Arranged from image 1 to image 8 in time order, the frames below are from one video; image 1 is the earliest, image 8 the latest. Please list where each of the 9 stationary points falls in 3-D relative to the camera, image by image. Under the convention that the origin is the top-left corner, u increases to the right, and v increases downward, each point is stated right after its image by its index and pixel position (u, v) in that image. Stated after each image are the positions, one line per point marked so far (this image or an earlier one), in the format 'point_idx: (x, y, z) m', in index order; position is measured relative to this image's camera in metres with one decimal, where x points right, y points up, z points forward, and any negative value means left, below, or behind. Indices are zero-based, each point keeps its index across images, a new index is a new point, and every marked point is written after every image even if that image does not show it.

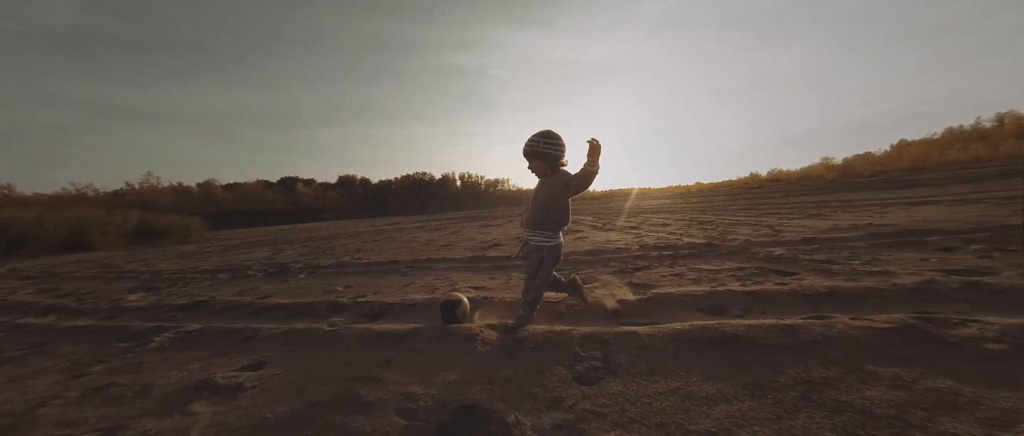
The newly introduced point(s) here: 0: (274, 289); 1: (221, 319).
0: (-3.2, -0.9, +4.3) m
1: (-2.8, -1.0, +3.1) m
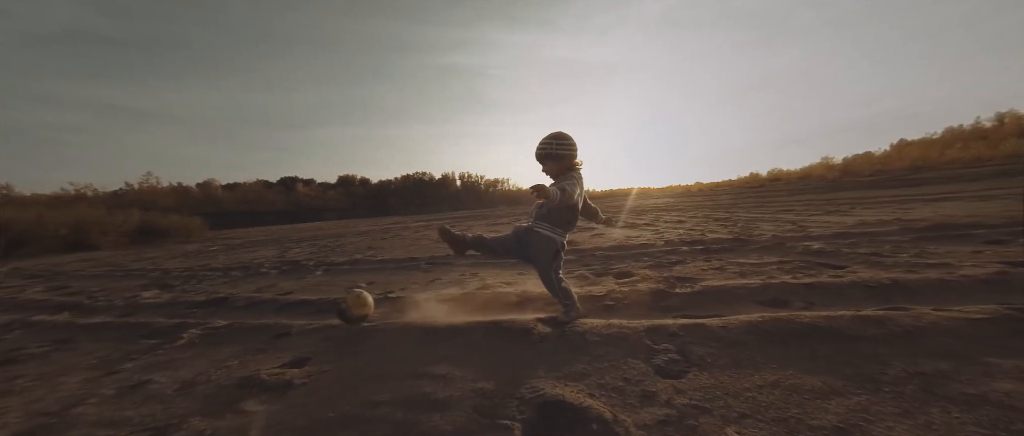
0: (-2.9, -0.9, +4.2) m
1: (-2.5, -0.9, +3.0) m
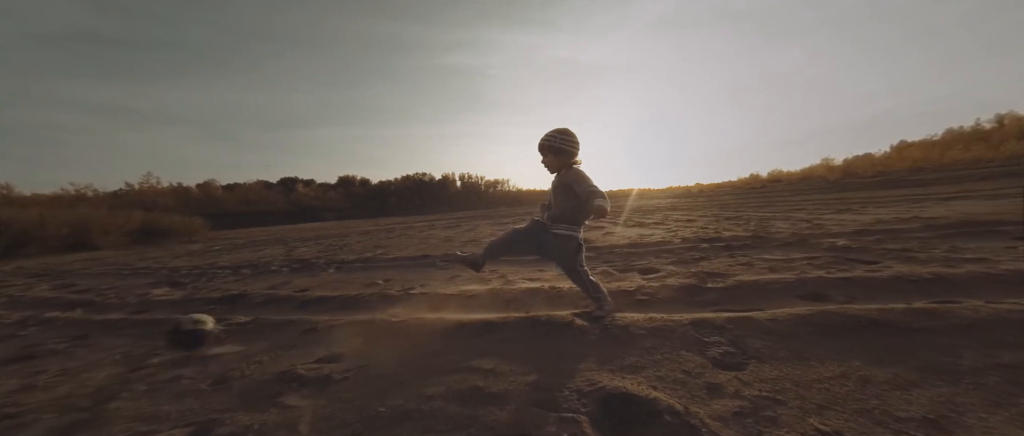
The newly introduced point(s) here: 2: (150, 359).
0: (-2.6, -0.8, +4.2) m
1: (-2.3, -0.9, +3.0) m
2: (-2.4, -0.9, +2.1) m
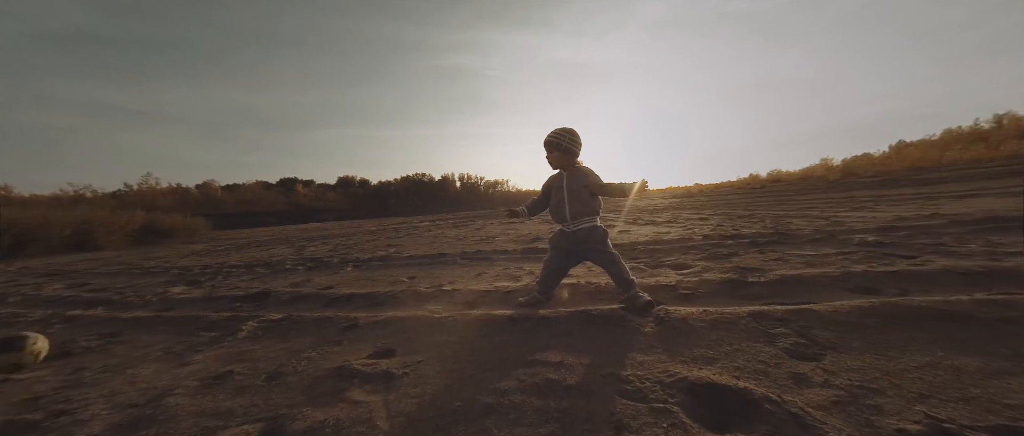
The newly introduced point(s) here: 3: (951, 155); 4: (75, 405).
0: (-2.3, -0.8, +4.2) m
1: (-2.0, -0.8, +3.0) m
2: (-2.1, -0.9, +2.1) m
3: (+16.6, +2.4, +12.4) m
4: (-2.1, -0.9, +1.6) m
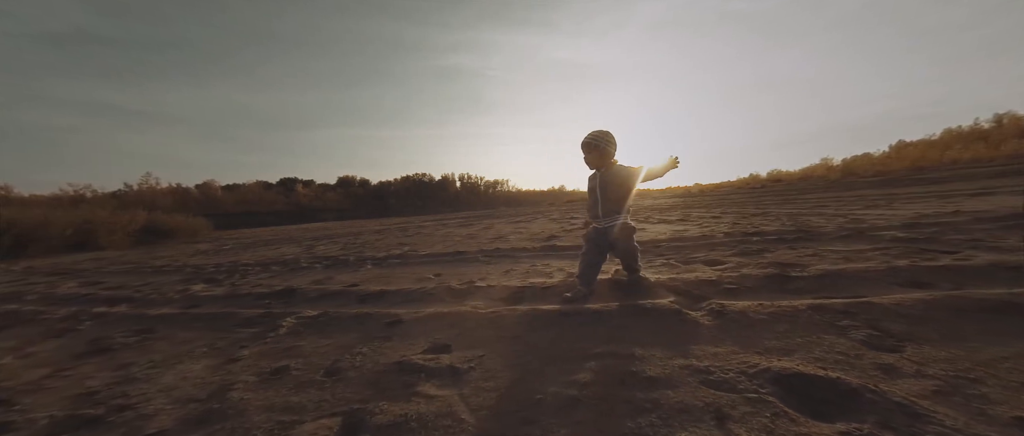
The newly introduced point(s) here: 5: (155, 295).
0: (-2.0, -0.8, +4.1) m
1: (-1.7, -0.8, +3.0) m
2: (-1.7, -0.9, +2.1) m
3: (+16.8, +2.5, +12.5) m
4: (-1.8, -0.9, +1.6) m
5: (-4.8, -1.0, +4.3) m
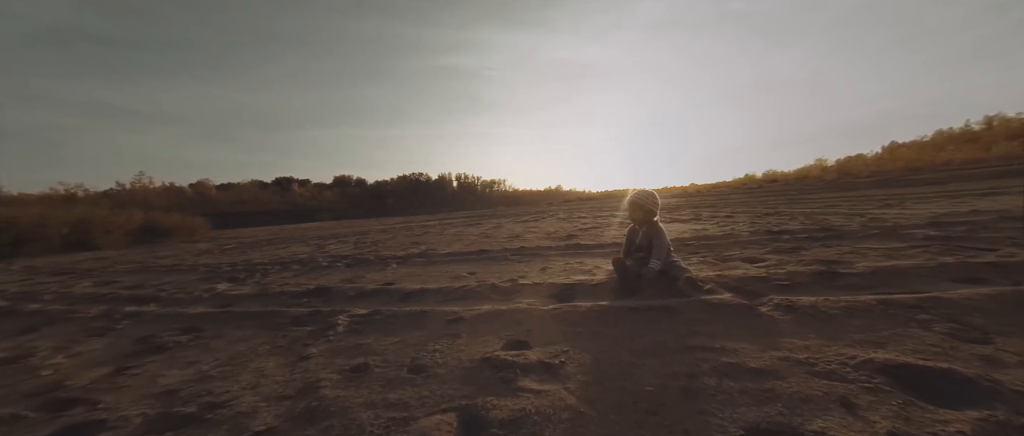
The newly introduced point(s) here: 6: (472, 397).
0: (-1.6, -0.8, +4.1) m
1: (-1.3, -0.8, +3.0) m
2: (-1.3, -0.8, +2.1) m
3: (+17.1, +2.5, +12.7) m
4: (-1.4, -0.9, +1.5) m
5: (-4.4, -1.0, +4.3) m
6: (-0.2, -0.7, +1.4) m
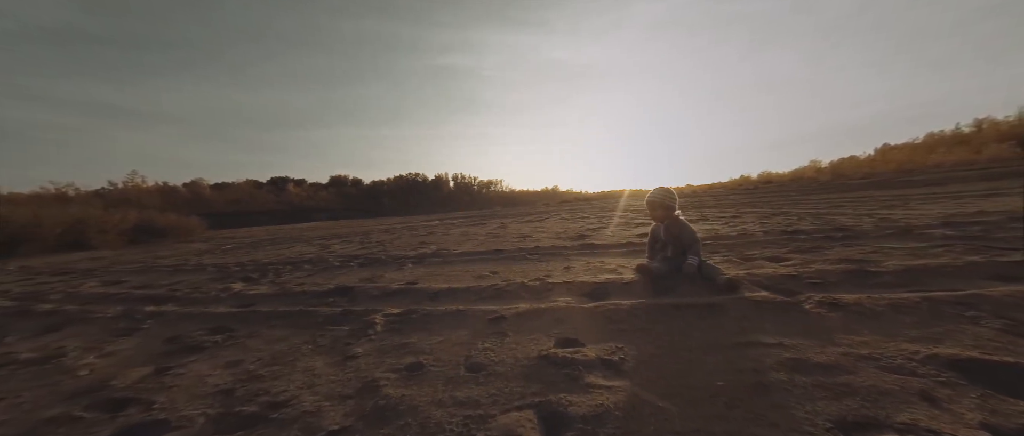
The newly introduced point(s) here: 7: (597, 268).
0: (-1.4, -0.7, +4.1) m
1: (-1.0, -0.8, +2.9) m
2: (-1.0, -0.8, +2.1) m
3: (+17.3, +2.4, +13.0) m
4: (-1.1, -0.9, +1.5) m
5: (-4.1, -1.0, +4.2) m
6: (+0.1, -0.7, +1.4) m
7: (+0.9, -0.5, +3.5) m
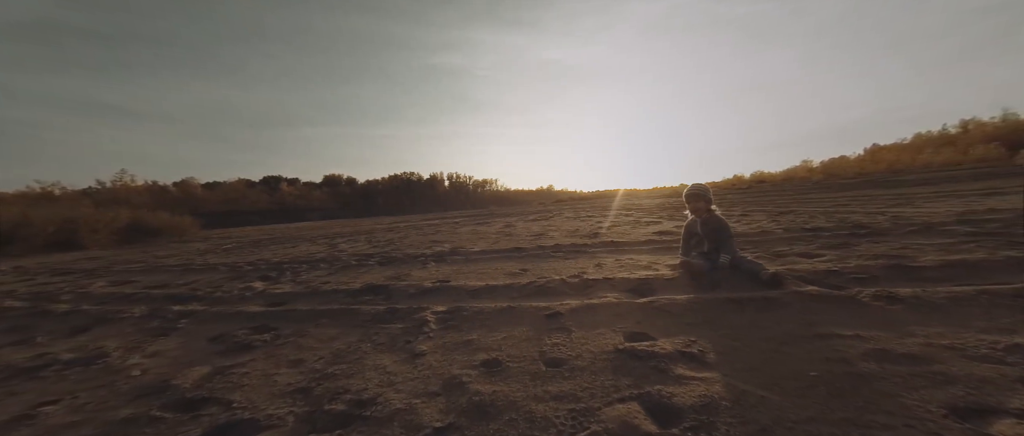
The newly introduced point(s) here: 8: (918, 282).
0: (-1.0, -0.7, +4.1) m
1: (-0.6, -0.7, +2.9) m
2: (-0.7, -0.8, +2.1) m
3: (+17.5, +2.5, +13.3) m
4: (-0.7, -0.8, +1.5) m
5: (-3.8, -1.0, +4.2) m
6: (+0.5, -0.7, +1.4) m
7: (+1.3, -0.5, +3.5) m
8: (+2.8, -0.5, +2.2) m
